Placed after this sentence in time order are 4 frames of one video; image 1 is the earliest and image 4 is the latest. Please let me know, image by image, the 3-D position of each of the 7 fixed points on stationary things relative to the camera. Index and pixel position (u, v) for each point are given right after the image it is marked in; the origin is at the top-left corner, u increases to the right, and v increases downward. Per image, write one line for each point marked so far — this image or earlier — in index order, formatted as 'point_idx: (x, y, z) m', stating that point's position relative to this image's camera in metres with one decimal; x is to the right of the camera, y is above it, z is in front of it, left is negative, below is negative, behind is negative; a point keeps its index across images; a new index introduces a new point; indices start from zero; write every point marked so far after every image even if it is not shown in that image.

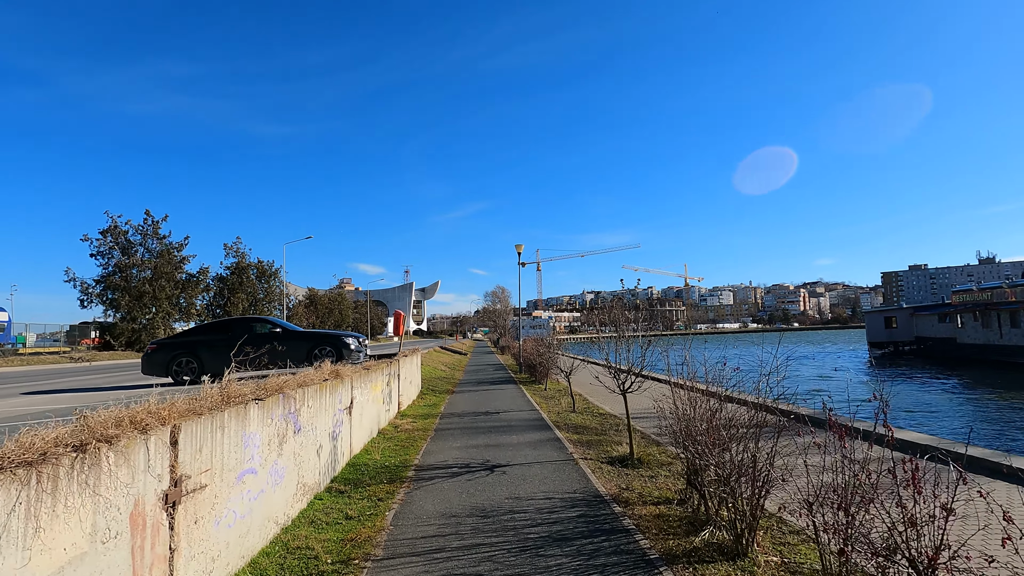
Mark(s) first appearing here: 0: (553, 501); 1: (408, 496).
0: (+0.4, -2.2, +5.5) m
1: (-1.1, -2.3, +5.8) m
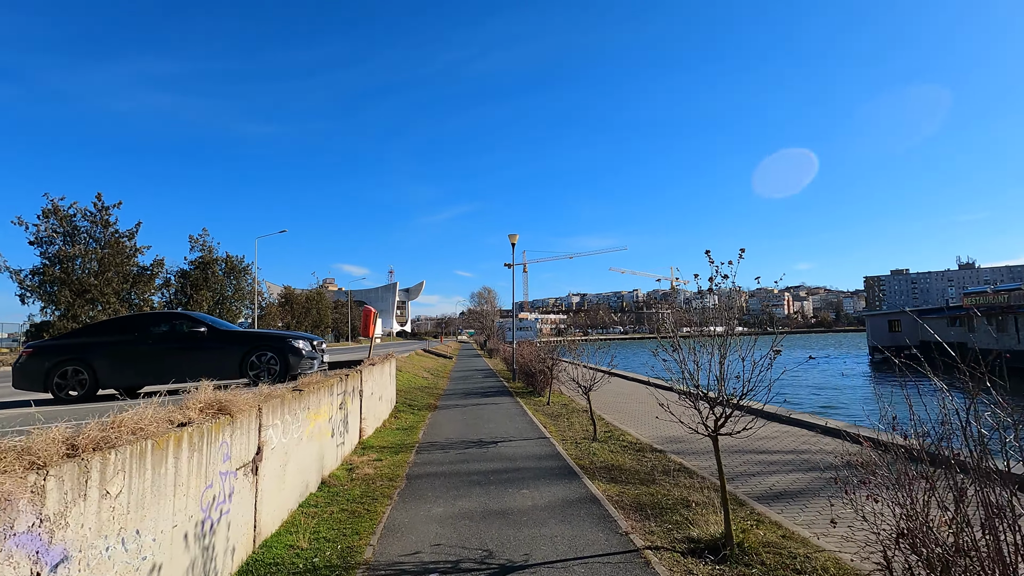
0: (+0.6, -2.0, +2.5) m
1: (-0.9, -2.0, +2.8) m
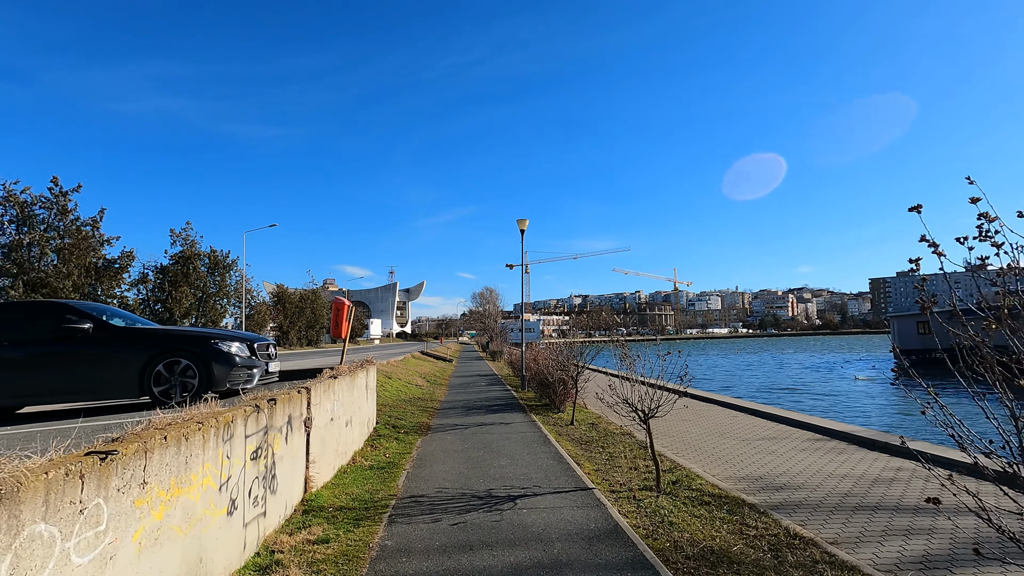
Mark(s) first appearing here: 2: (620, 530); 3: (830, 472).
0: (+0.9, -1.7, -0.4) m
1: (-0.7, -1.7, -0.1) m
2: (+0.9, -2.1, +4.7) m
3: (+4.5, -2.6, +7.5) m
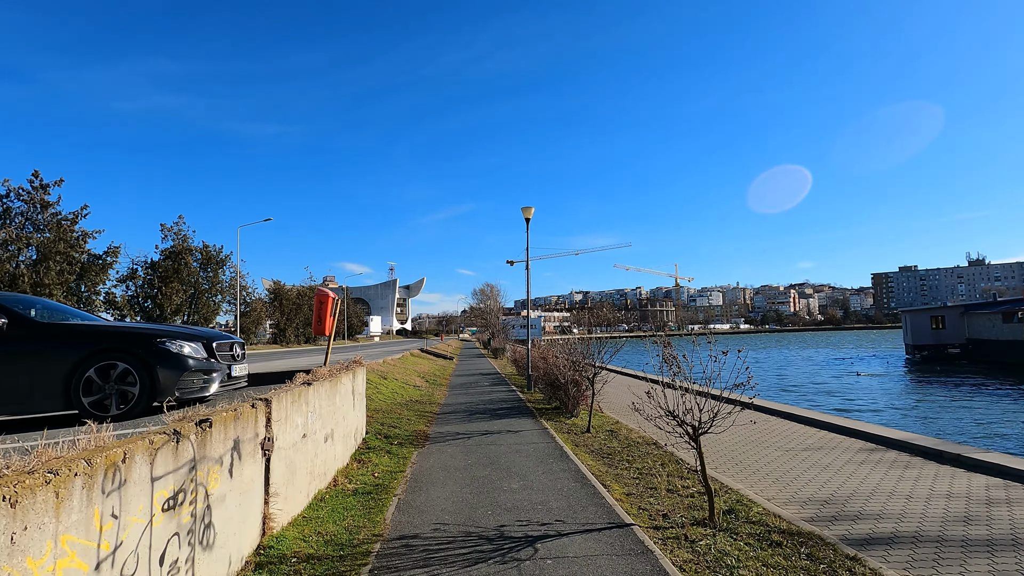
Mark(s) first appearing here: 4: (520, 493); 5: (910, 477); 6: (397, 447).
0: (+1.0, -1.6, -1.7) m
1: (-0.5, -1.6, -1.4) m
2: (+1.1, -2.0, +3.4) m
3: (+4.7, -2.4, +6.3) m
4: (+0.1, -2.2, +5.7) m
5: (+5.1, -2.4, +6.9) m
6: (-1.7, -2.4, +8.0) m
